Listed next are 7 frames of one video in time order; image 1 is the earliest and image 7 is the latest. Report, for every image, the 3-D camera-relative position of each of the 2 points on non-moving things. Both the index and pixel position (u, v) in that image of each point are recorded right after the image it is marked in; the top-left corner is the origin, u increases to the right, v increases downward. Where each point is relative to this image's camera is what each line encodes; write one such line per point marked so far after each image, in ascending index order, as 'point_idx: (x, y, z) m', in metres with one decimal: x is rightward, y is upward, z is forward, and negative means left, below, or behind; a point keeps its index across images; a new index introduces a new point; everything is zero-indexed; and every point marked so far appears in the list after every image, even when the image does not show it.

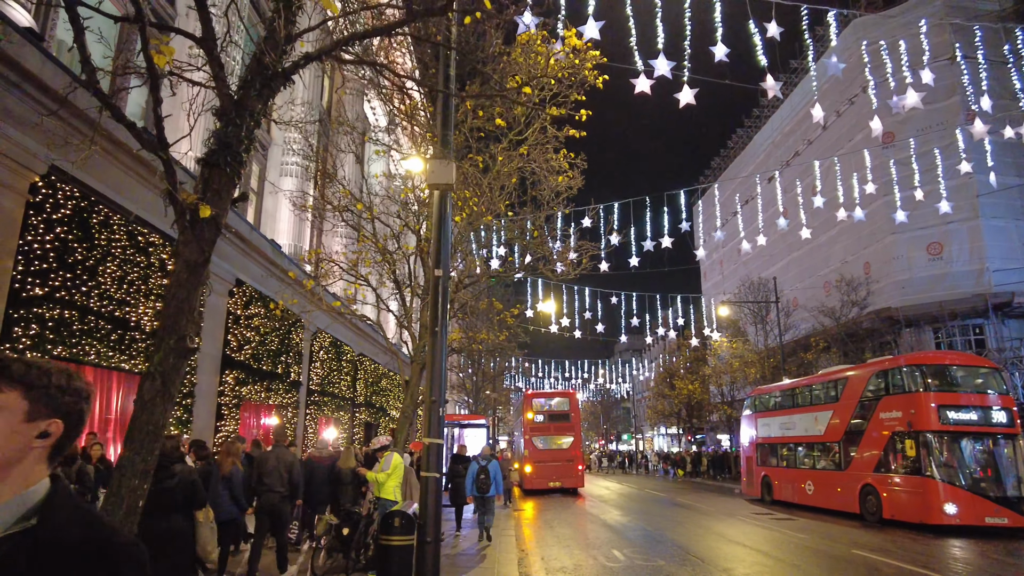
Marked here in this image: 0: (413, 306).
0: (-1.9, -0.3, +12.3) m
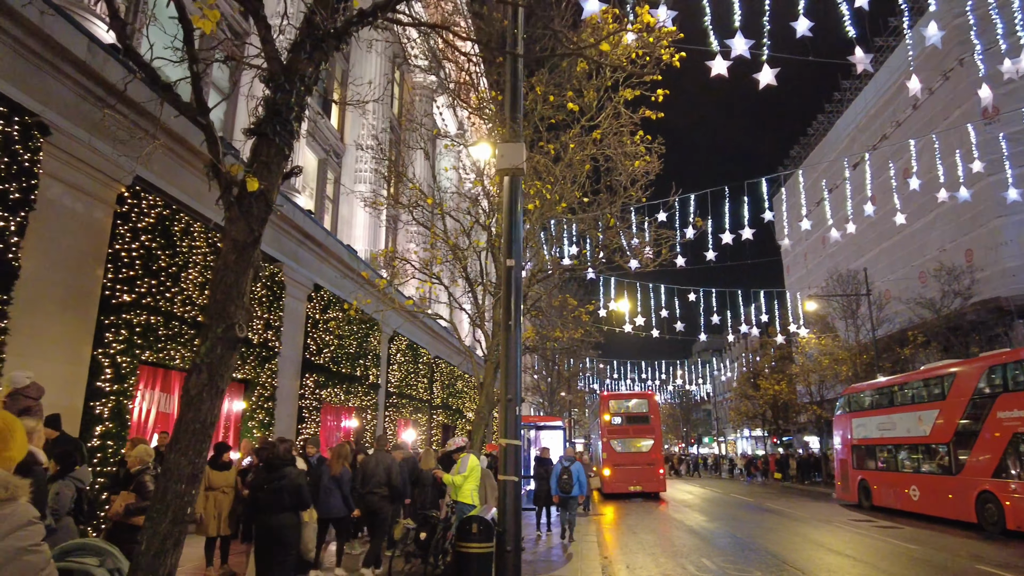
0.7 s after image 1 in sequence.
0: (-0.5, -0.3, +12.0) m
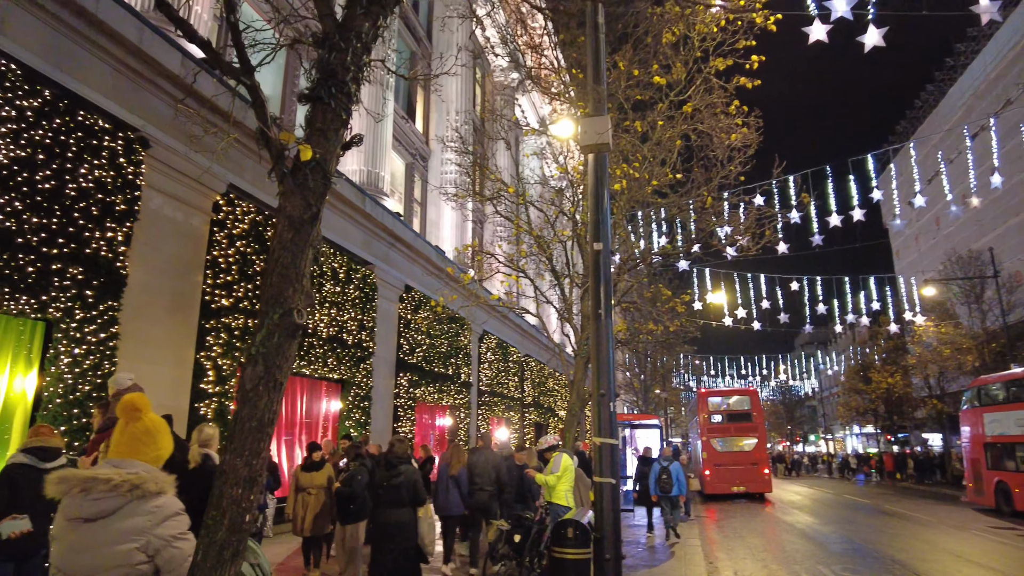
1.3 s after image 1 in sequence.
0: (+1.1, -0.1, +11.6) m
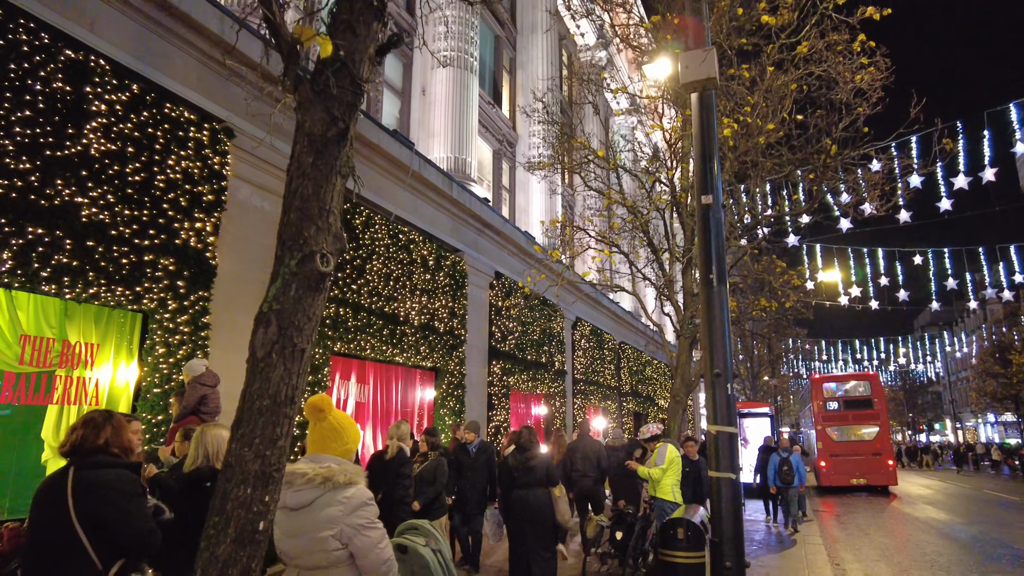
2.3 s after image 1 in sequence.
0: (+2.6, +0.3, +10.6) m
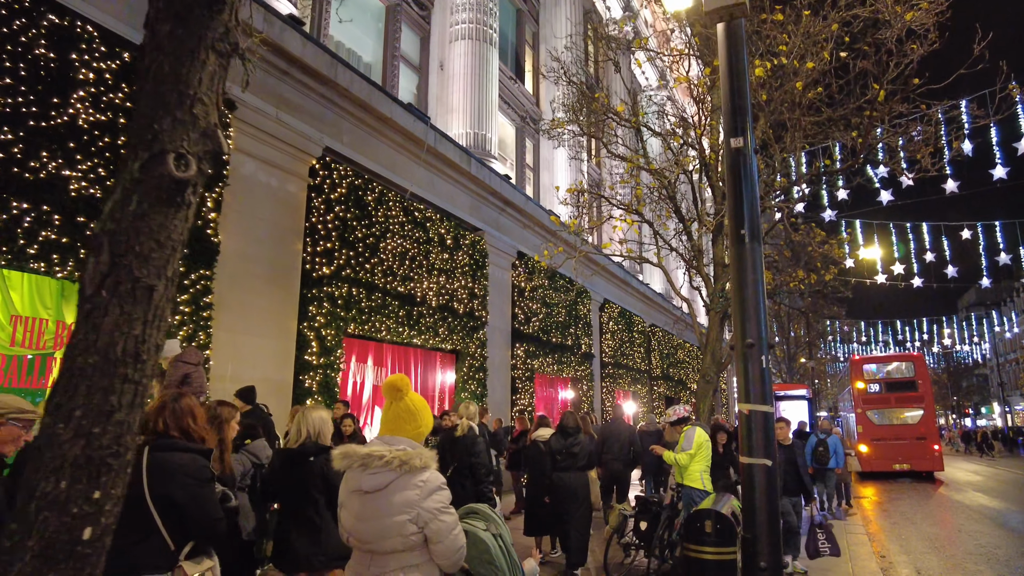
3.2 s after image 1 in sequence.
0: (+2.9, +0.7, +9.9) m
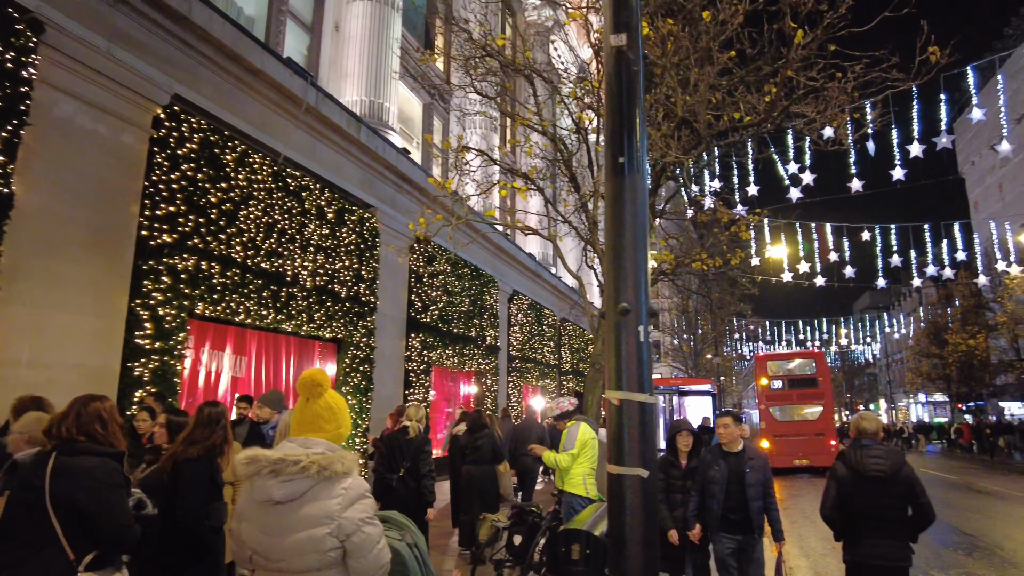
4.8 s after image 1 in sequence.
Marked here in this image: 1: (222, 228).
0: (+1.2, +0.9, +9.0) m
1: (-4.5, +0.9, +10.1) m
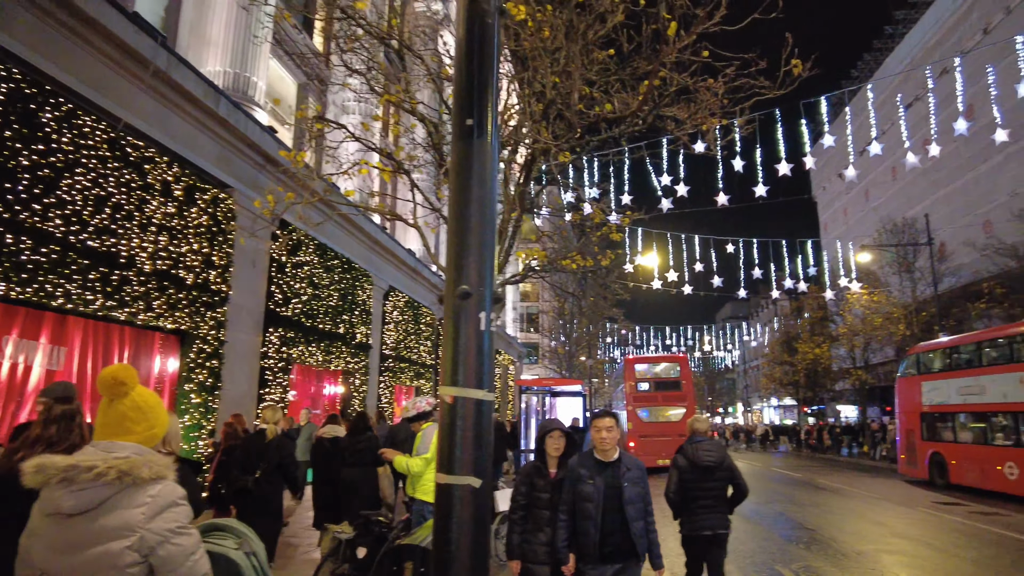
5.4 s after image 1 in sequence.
0: (-0.5, +1.0, +8.6) m
1: (-6.3, +1.2, +8.7) m
